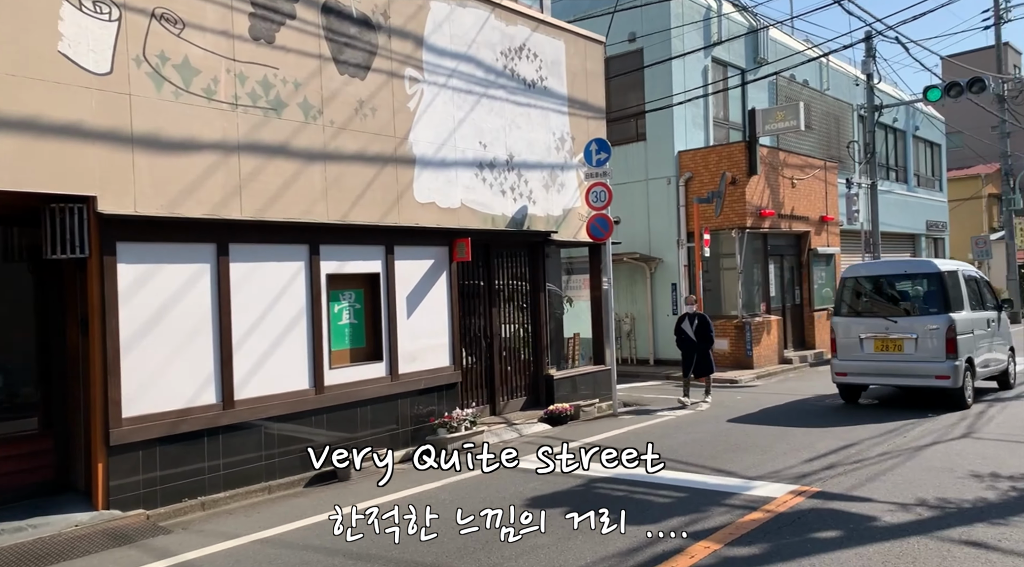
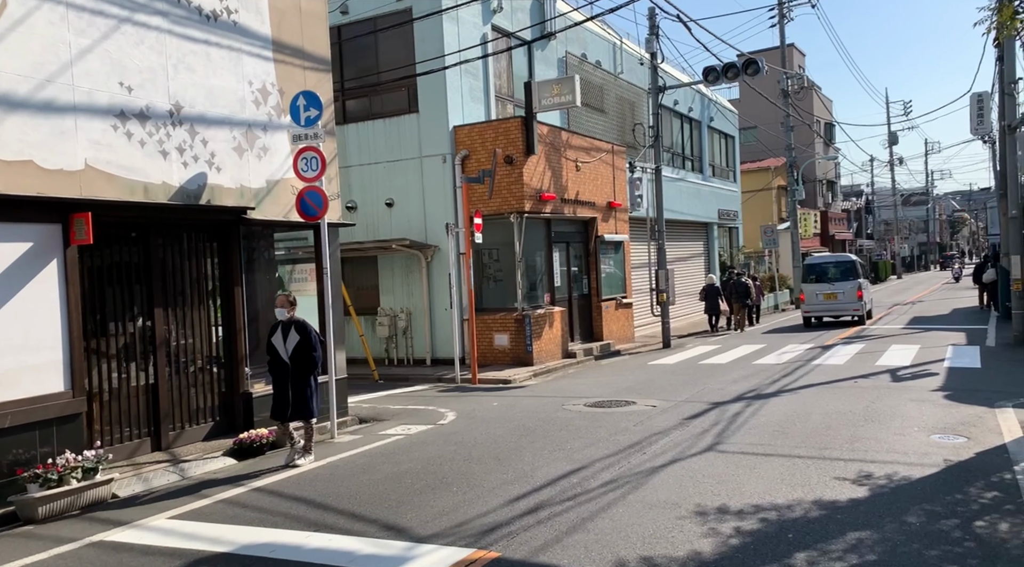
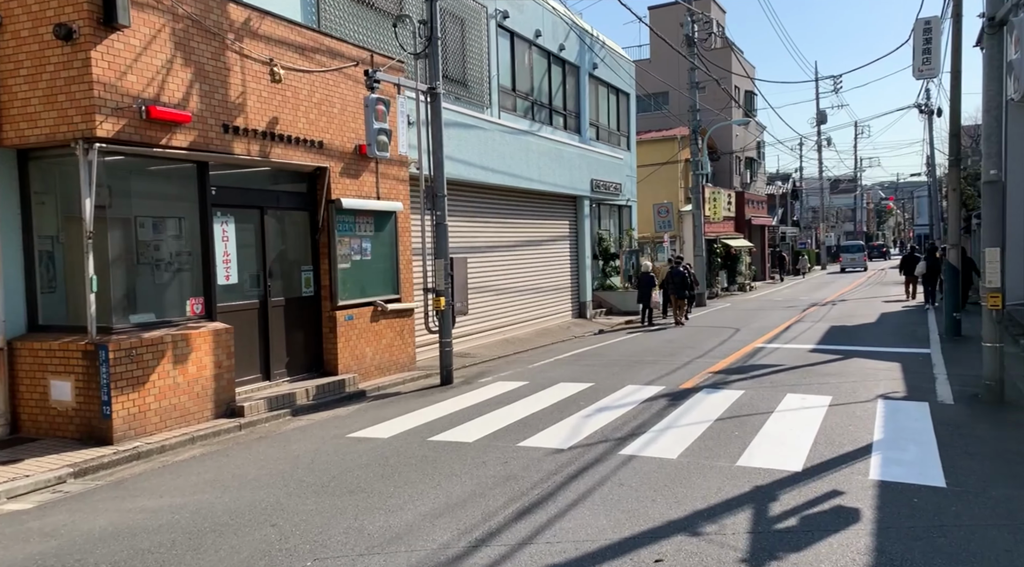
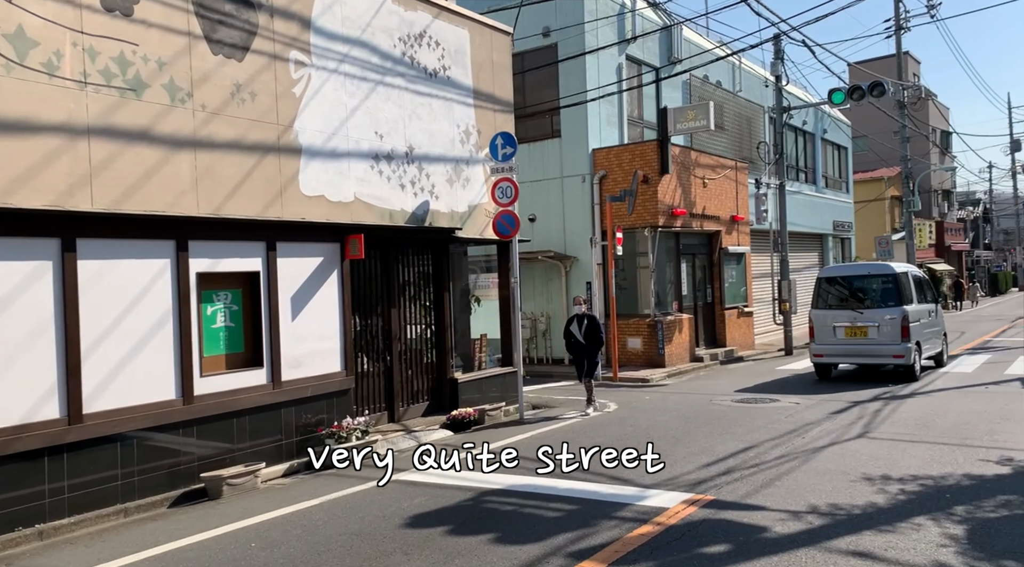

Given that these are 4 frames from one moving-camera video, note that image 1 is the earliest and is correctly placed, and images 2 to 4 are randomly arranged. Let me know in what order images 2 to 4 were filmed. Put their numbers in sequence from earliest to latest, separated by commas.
4, 2, 3
